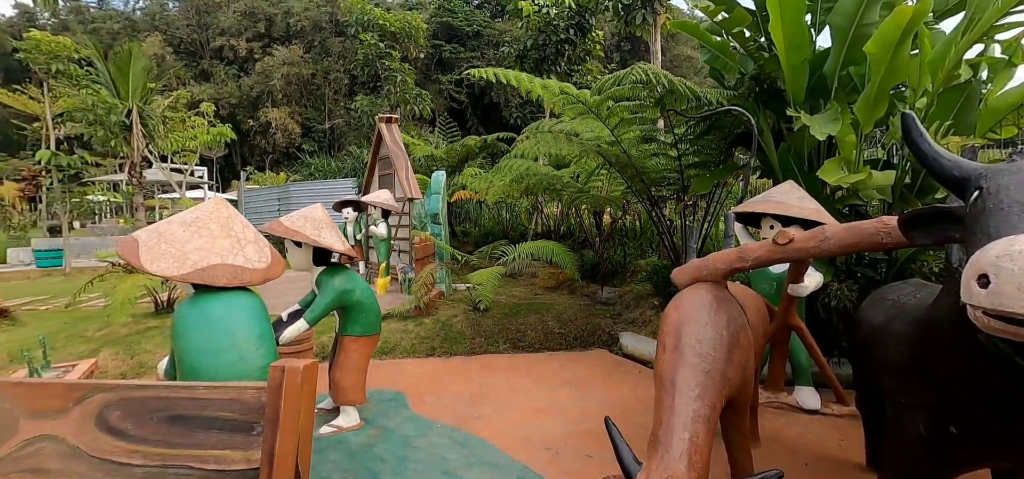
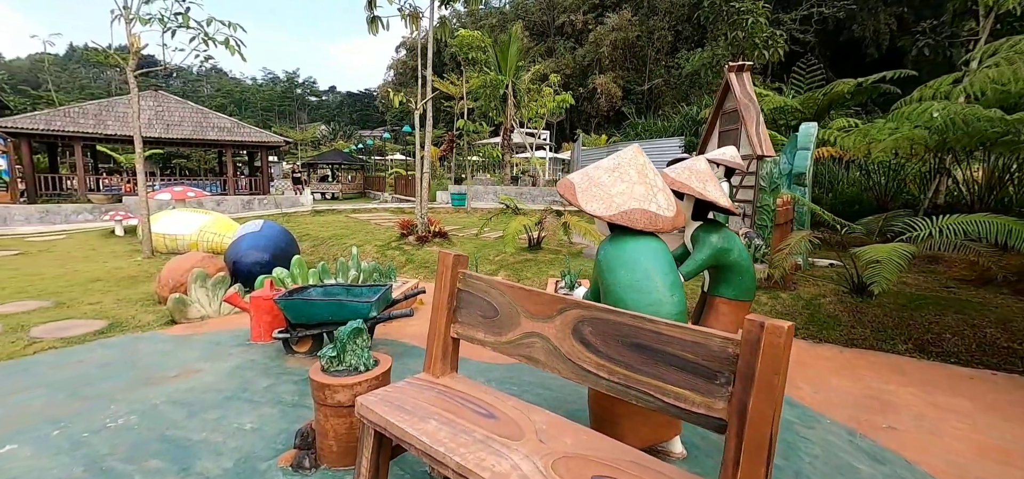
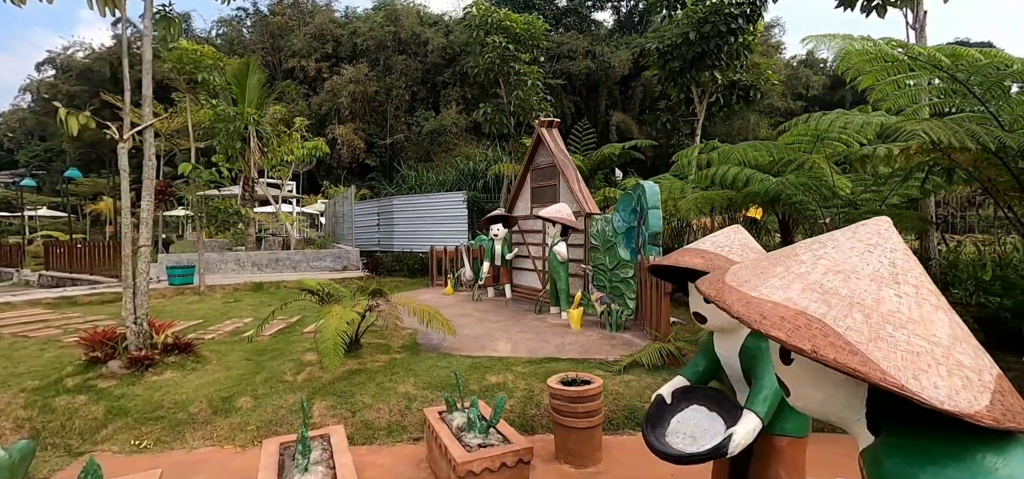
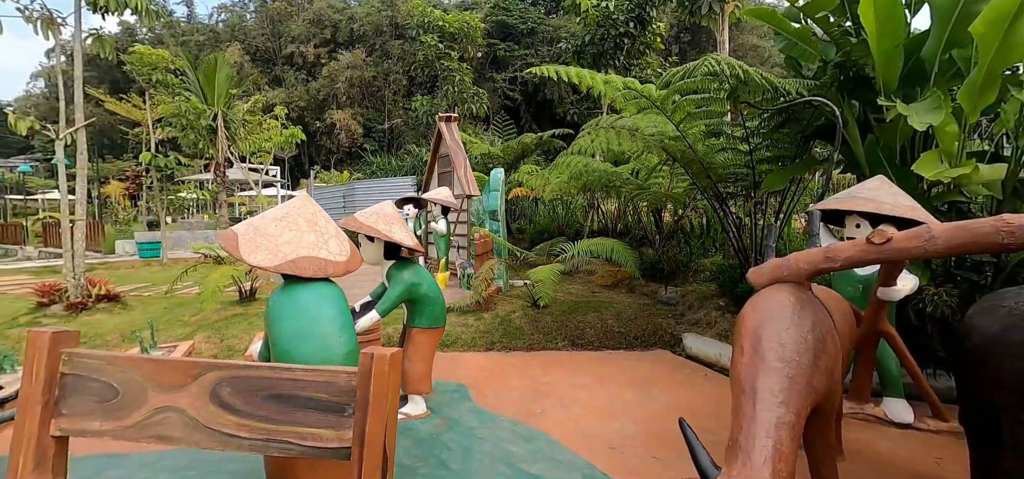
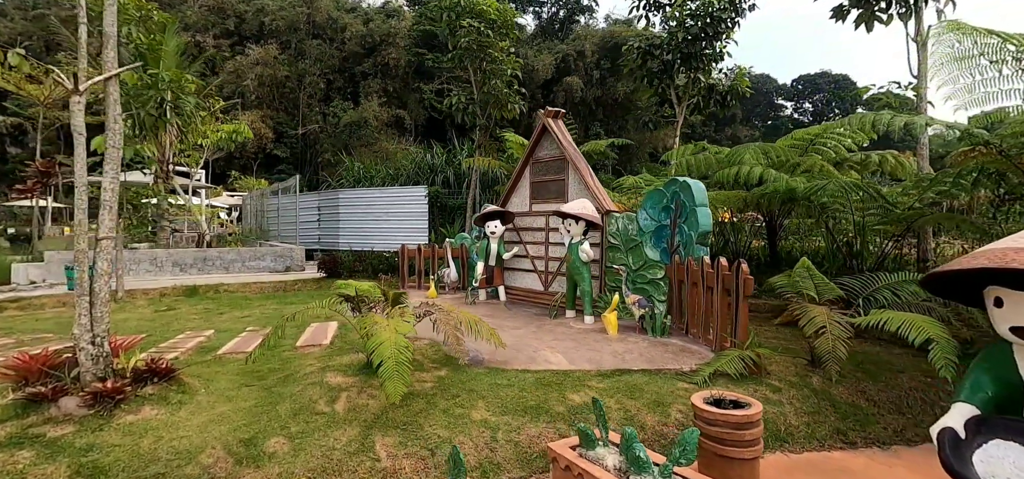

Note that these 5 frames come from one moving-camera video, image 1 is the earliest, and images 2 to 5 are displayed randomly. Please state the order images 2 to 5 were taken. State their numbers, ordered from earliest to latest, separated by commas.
4, 2, 3, 5
